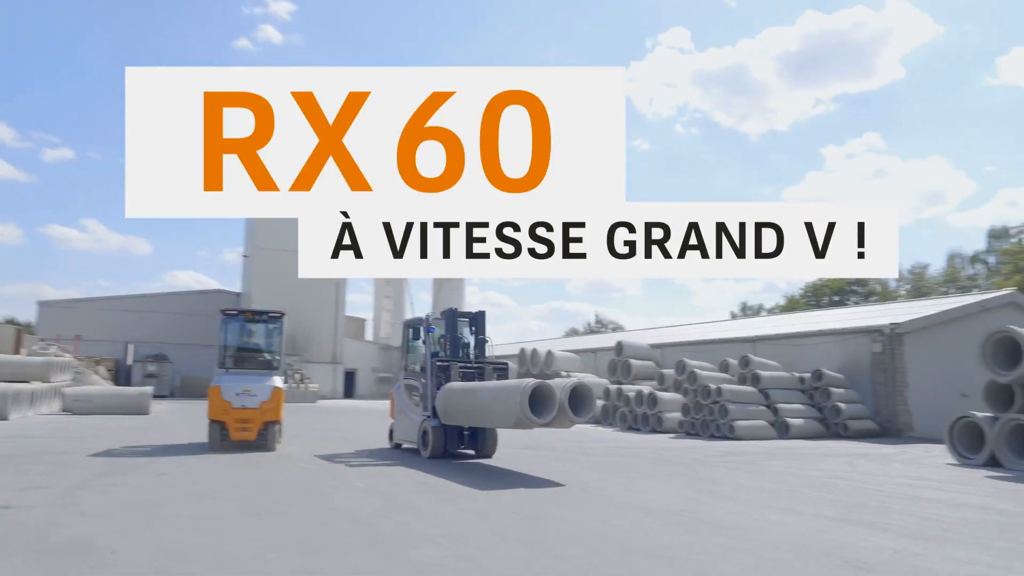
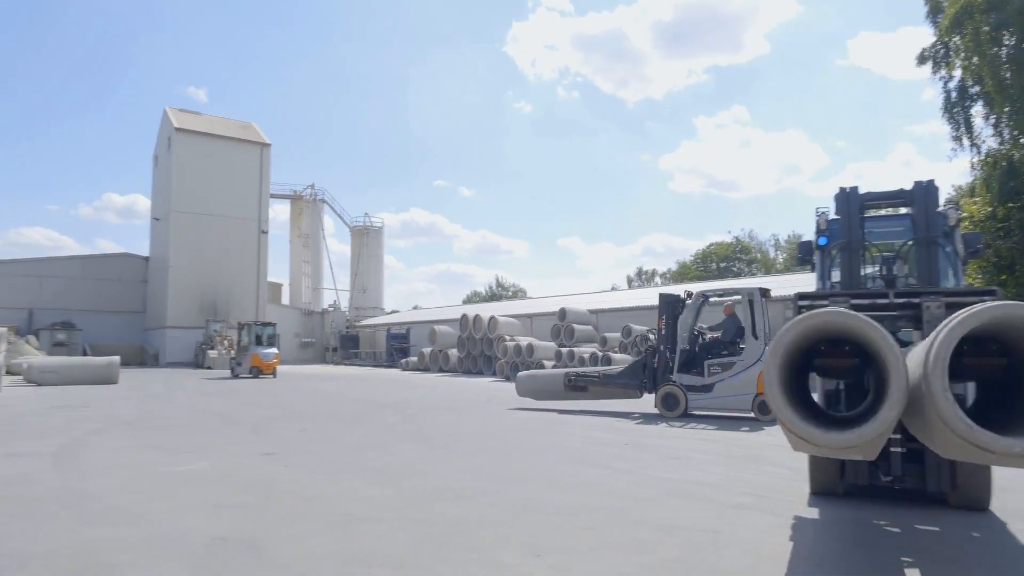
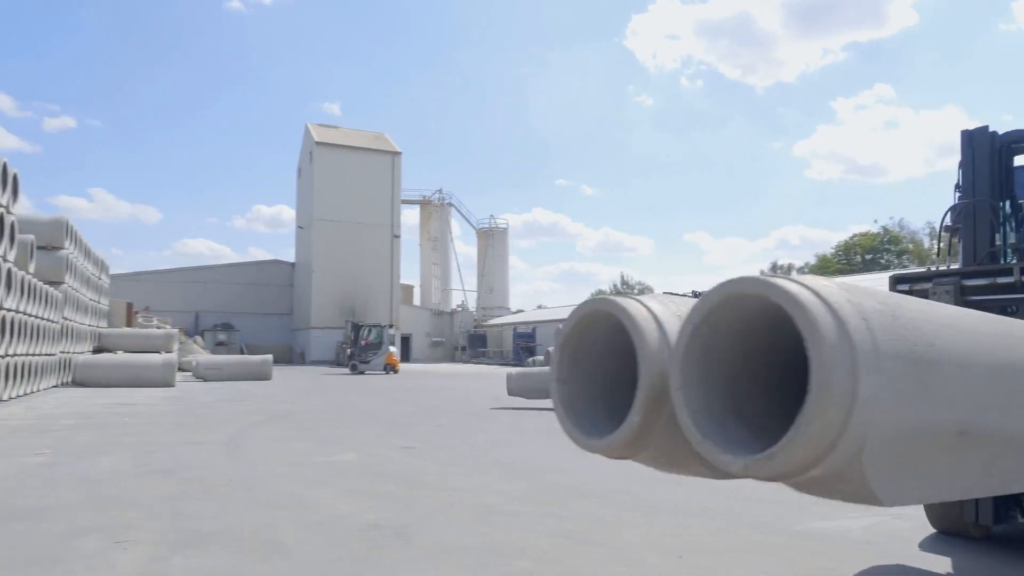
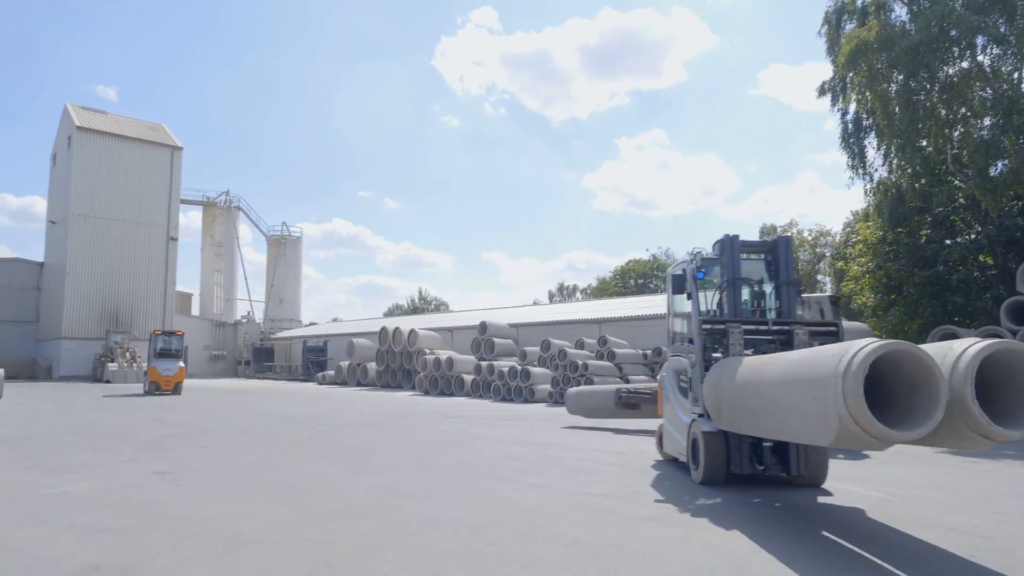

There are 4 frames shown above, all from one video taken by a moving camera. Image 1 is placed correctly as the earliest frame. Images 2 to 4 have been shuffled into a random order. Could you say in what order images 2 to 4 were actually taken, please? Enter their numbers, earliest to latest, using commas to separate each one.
4, 2, 3
